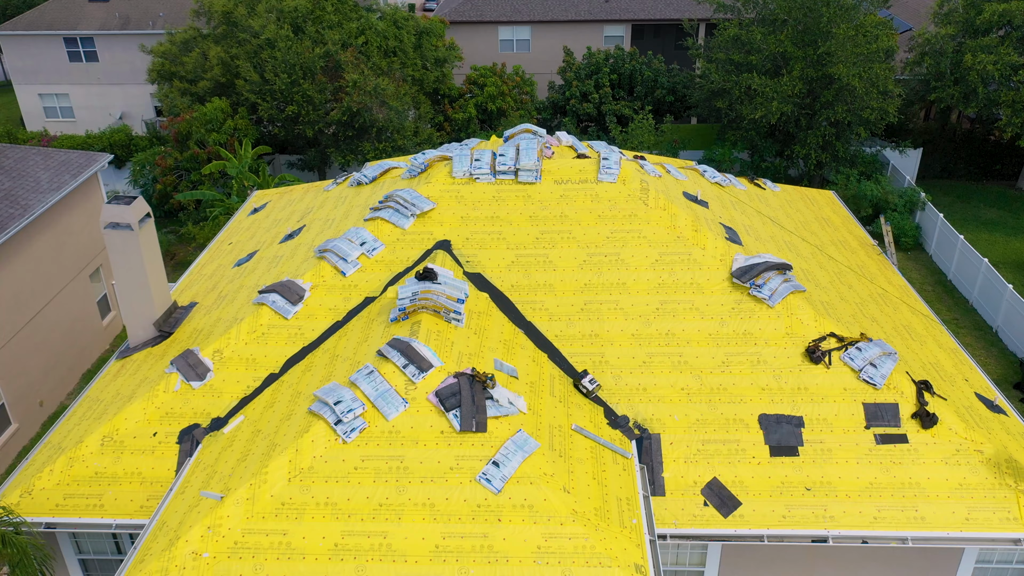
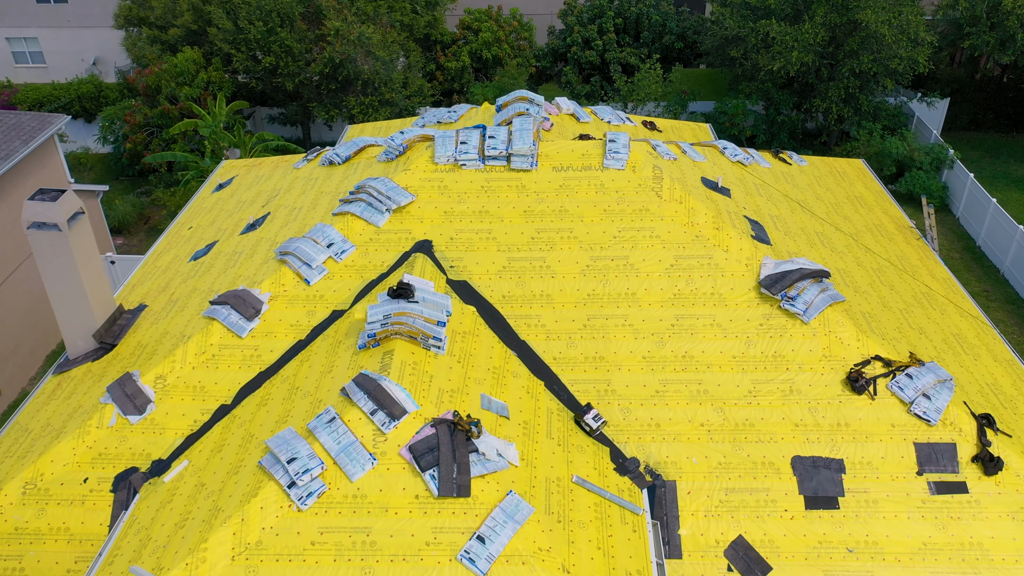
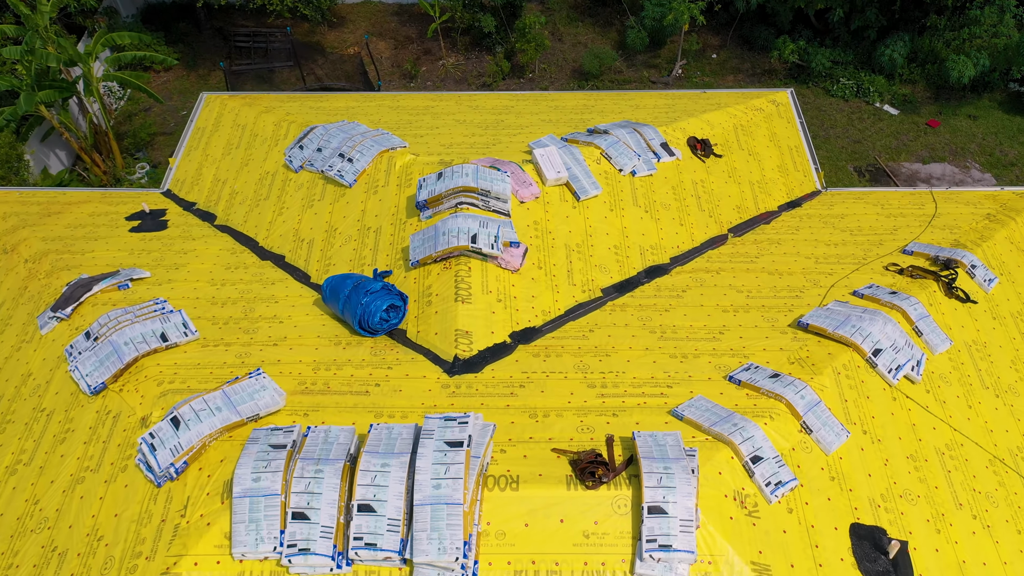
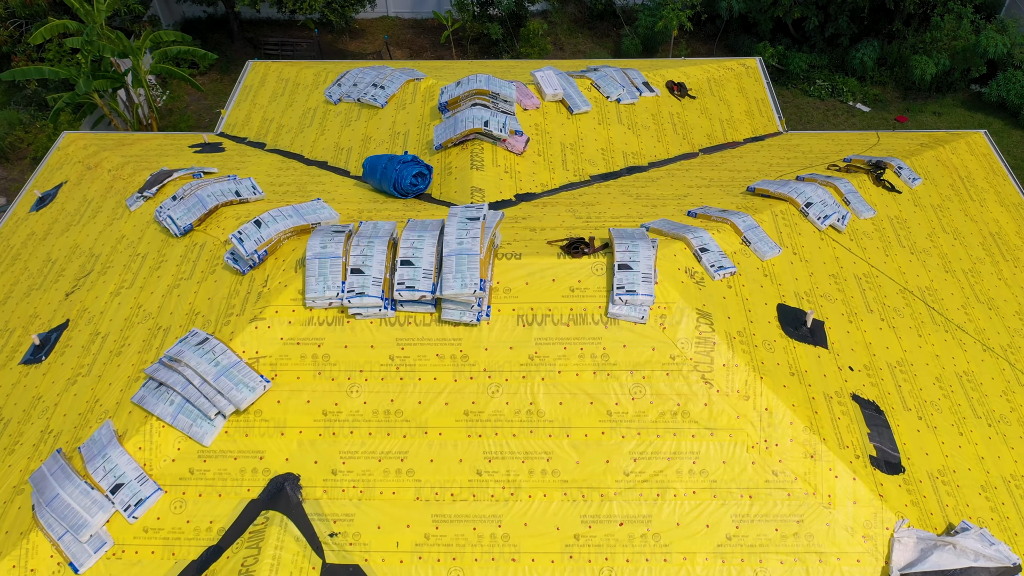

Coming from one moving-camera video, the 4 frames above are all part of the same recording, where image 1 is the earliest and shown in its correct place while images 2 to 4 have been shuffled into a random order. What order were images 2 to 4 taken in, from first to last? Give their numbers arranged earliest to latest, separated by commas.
2, 4, 3
